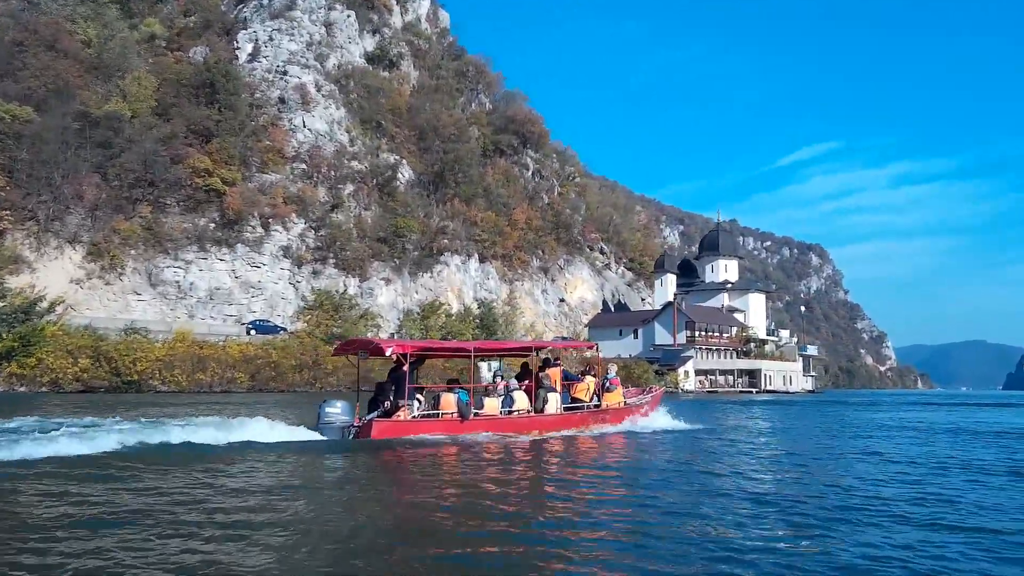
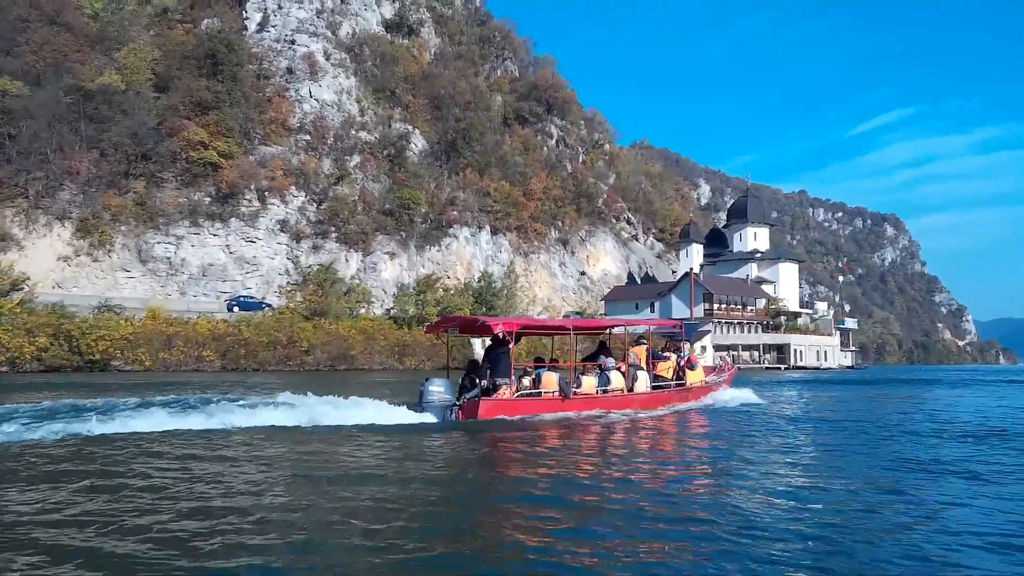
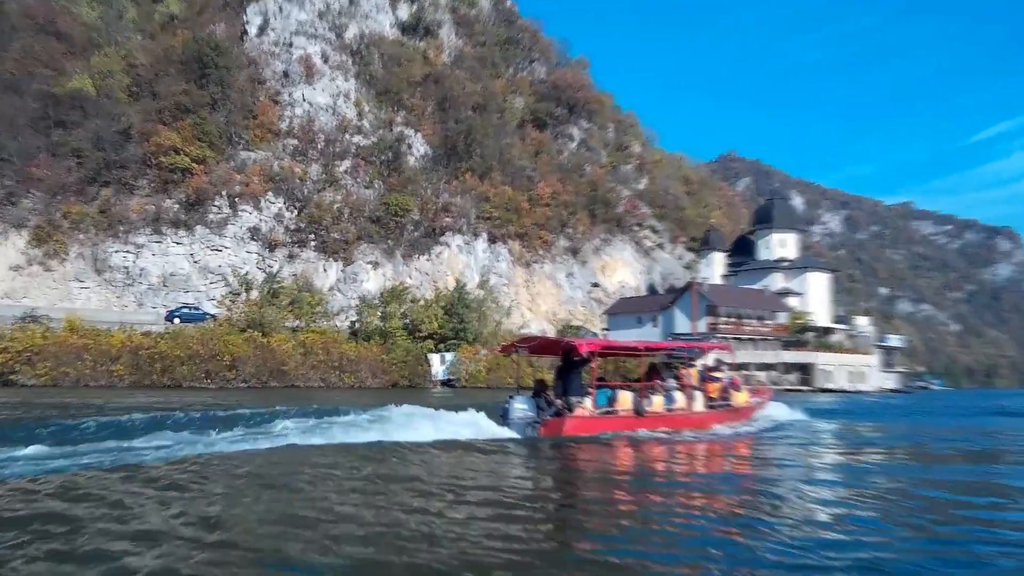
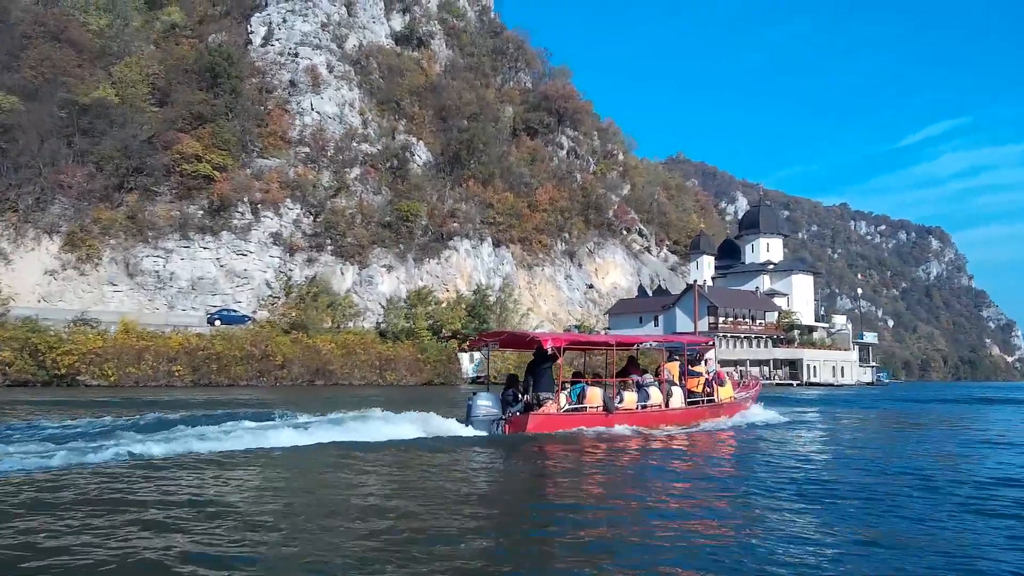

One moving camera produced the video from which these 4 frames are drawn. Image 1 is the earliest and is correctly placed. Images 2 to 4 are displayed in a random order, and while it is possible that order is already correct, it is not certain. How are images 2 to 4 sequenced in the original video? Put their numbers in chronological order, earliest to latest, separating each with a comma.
2, 4, 3
